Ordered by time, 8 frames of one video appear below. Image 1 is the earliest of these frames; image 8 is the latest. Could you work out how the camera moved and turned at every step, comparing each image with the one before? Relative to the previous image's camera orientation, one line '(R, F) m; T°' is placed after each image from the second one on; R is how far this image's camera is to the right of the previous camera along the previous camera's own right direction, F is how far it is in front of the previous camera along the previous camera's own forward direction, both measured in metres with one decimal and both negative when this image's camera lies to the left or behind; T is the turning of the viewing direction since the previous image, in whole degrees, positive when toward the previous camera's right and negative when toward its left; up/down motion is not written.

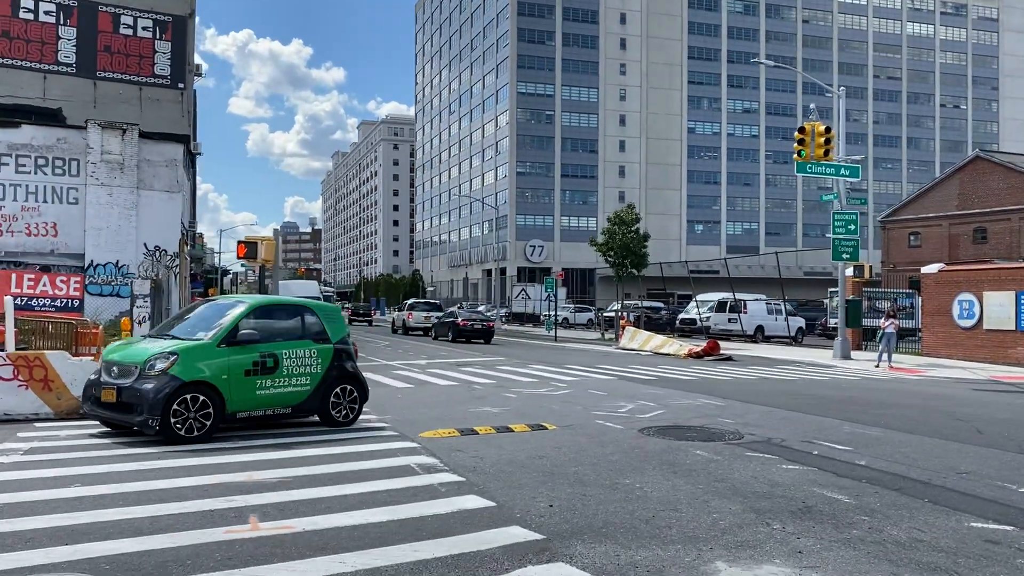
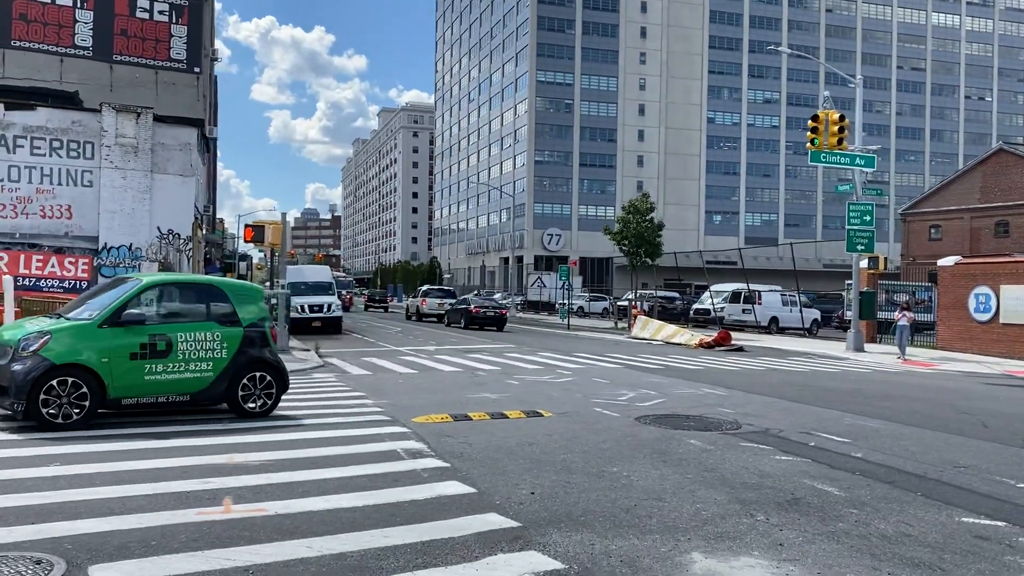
(+0.2, +0.1) m; -1°
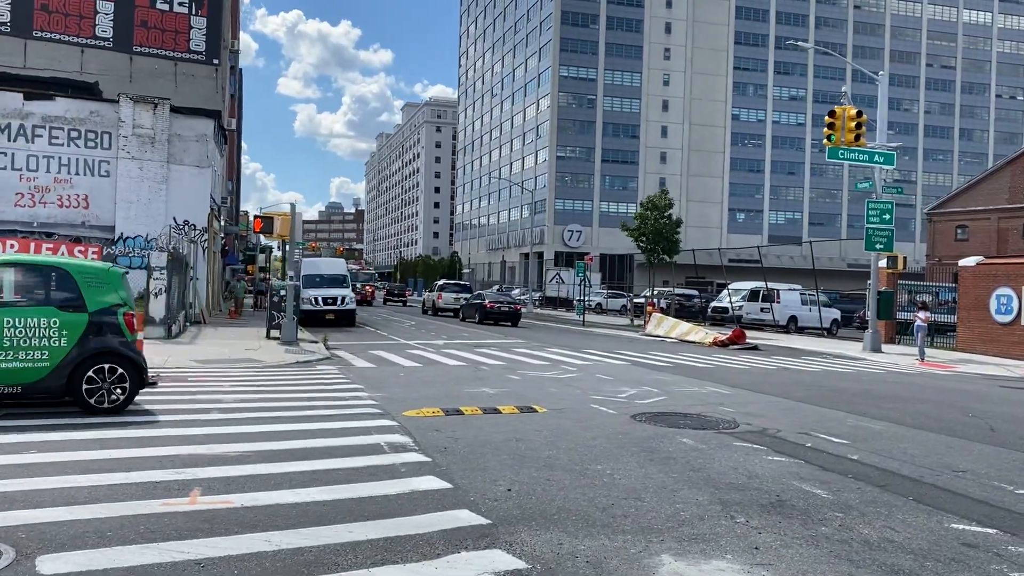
(+0.3, +0.2) m; -1°
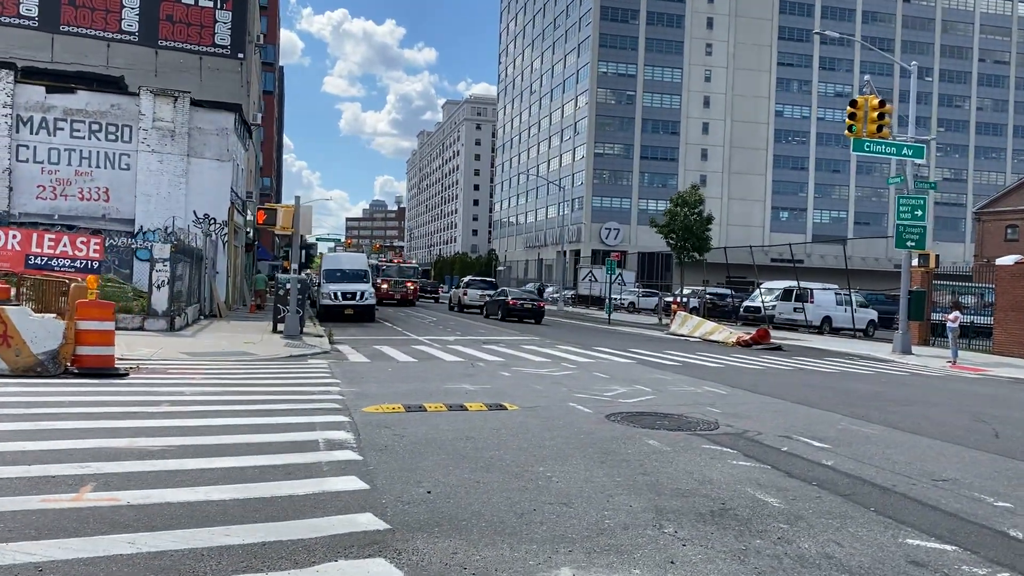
(+0.8, +0.5) m; -3°
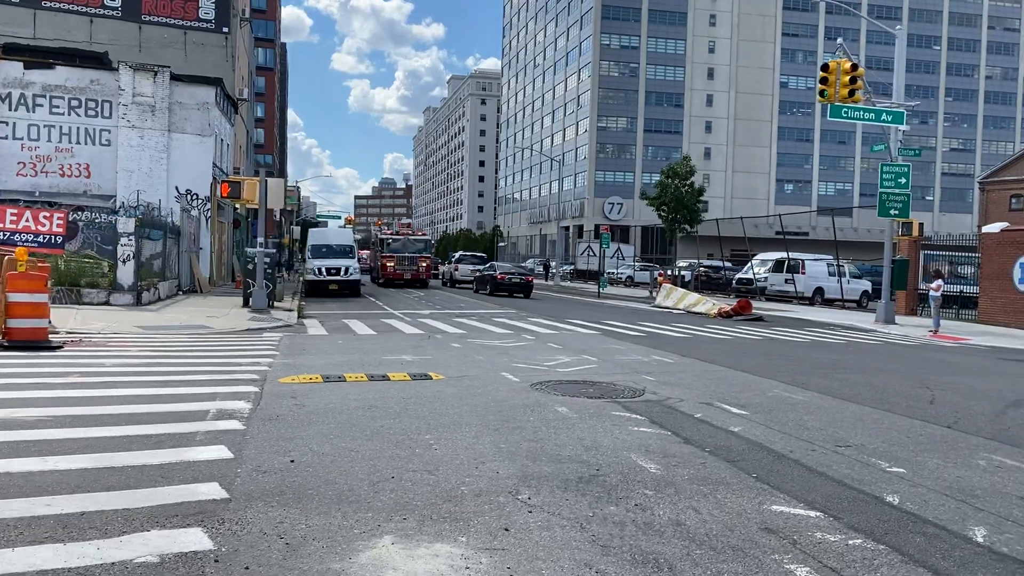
(+0.9, +0.2) m; -1°
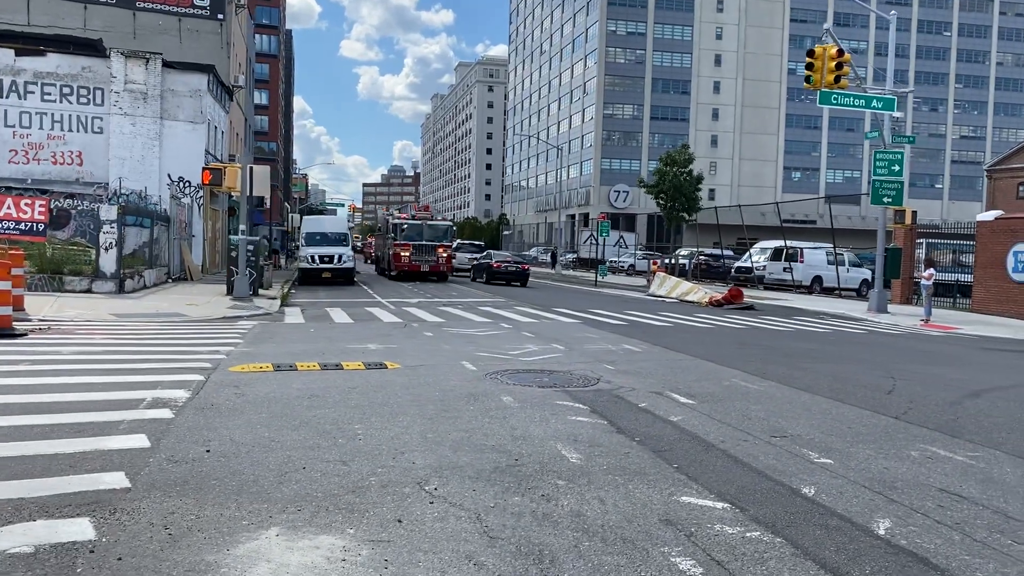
(+0.6, +0.1) m; -1°
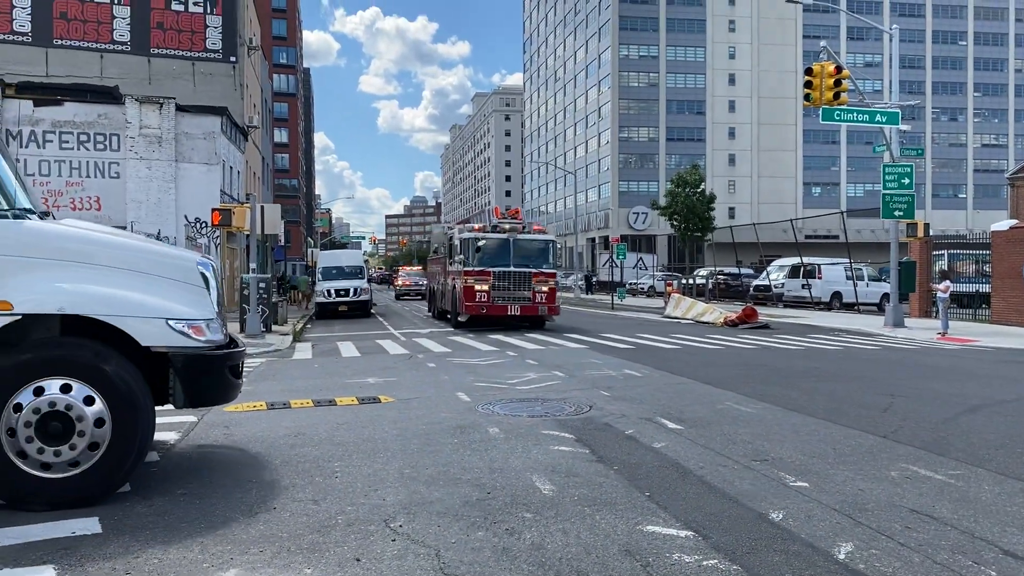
(+0.4, 0.0) m; -2°
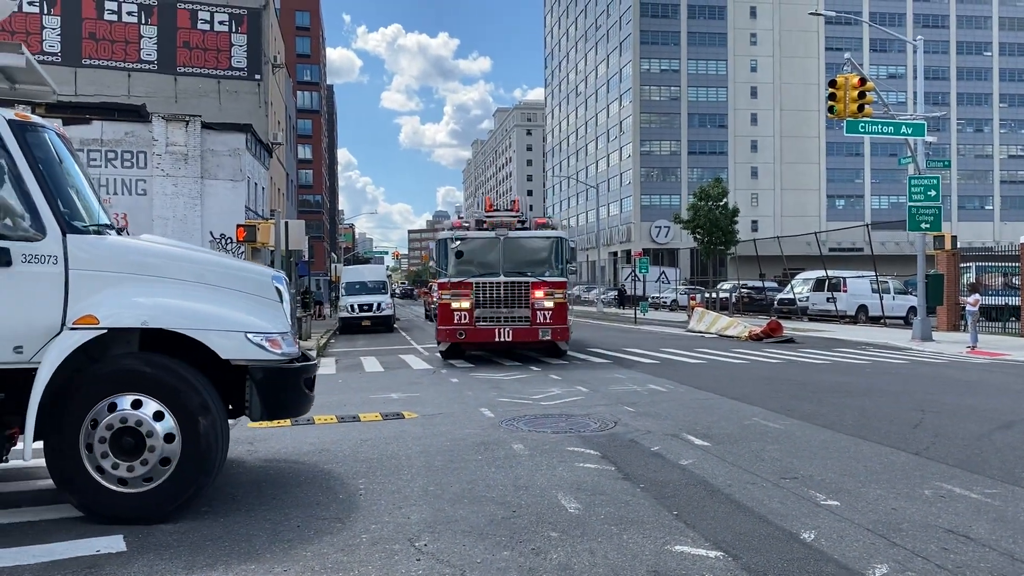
(0.0, 0.0) m; -1°
